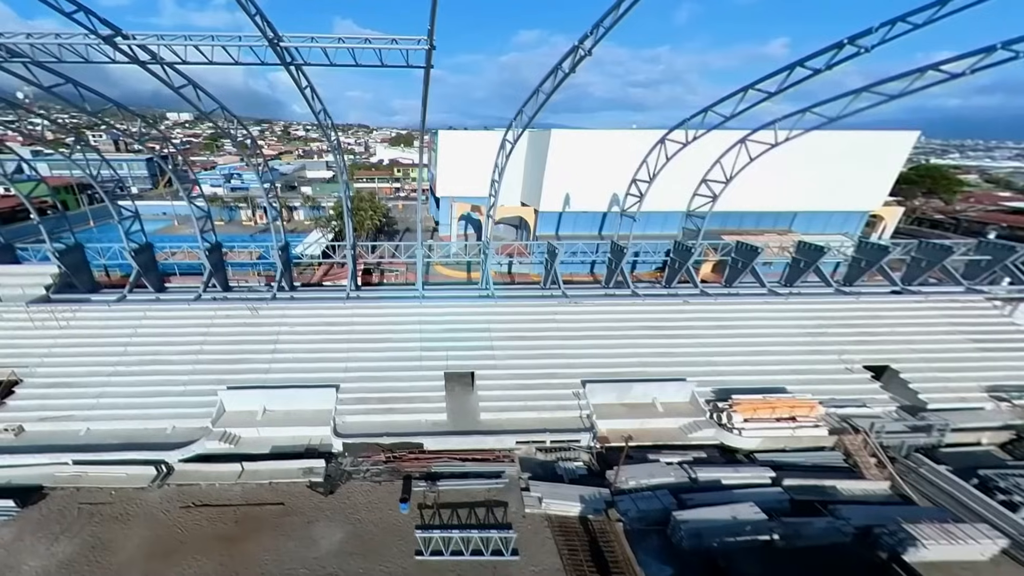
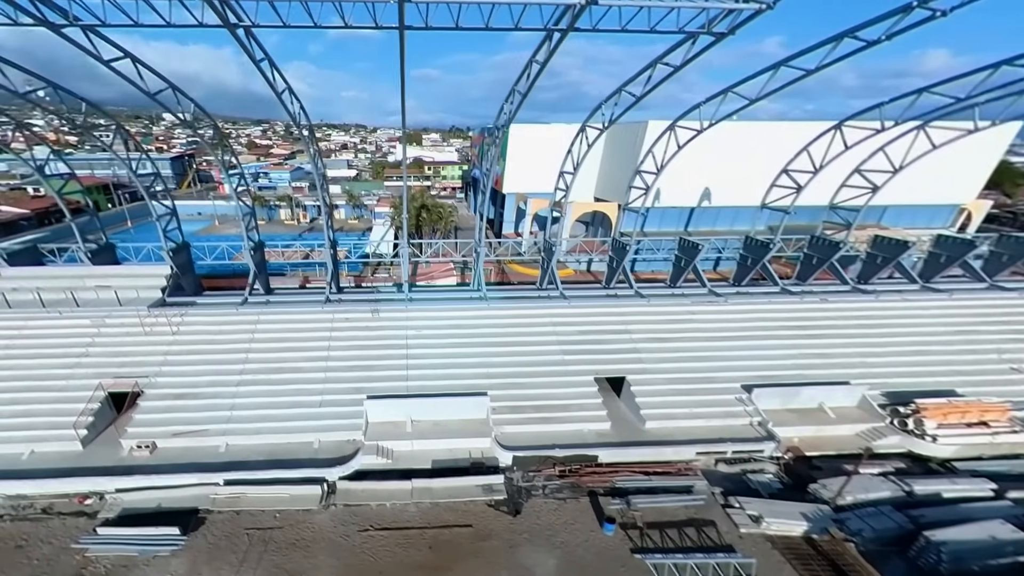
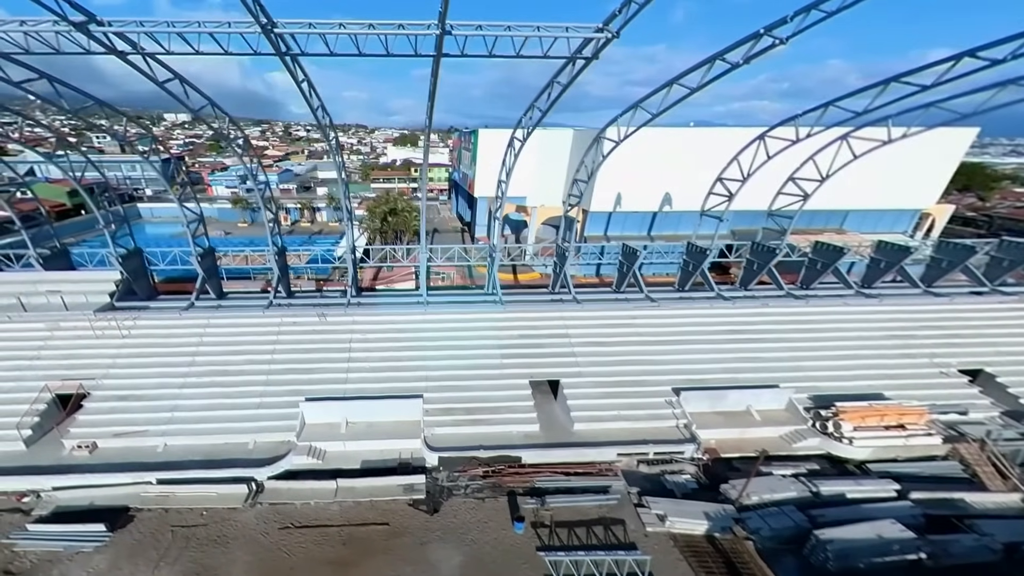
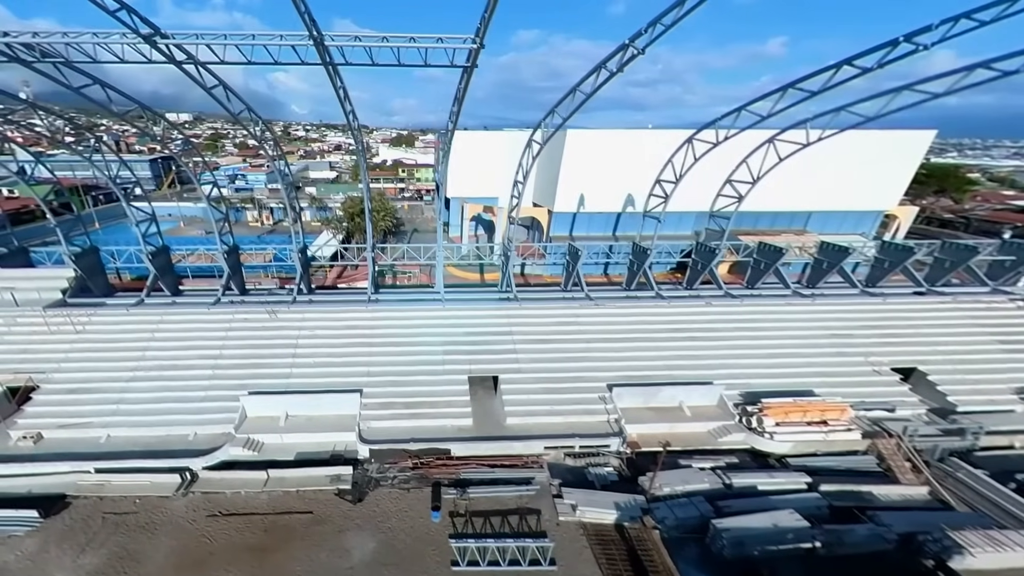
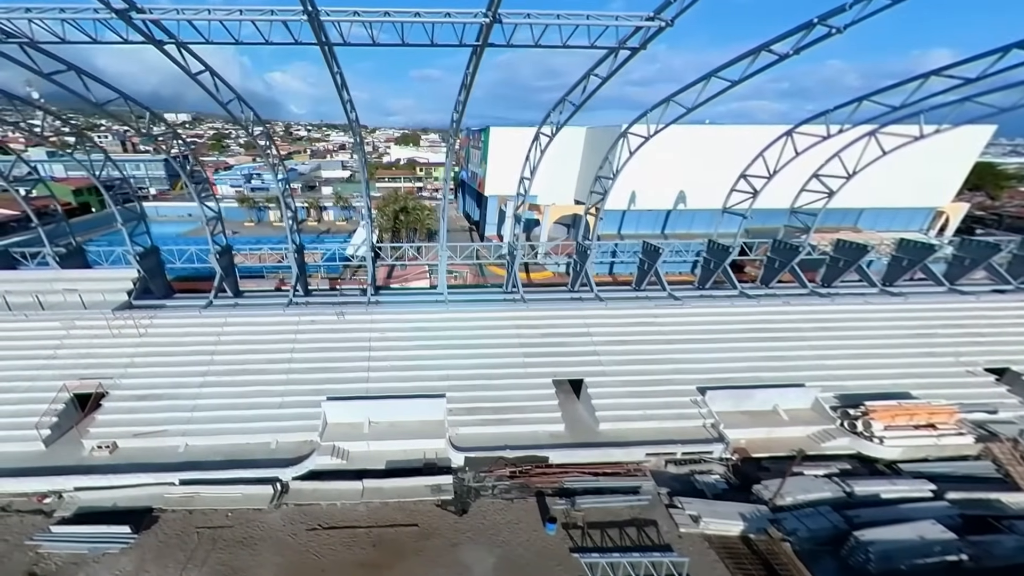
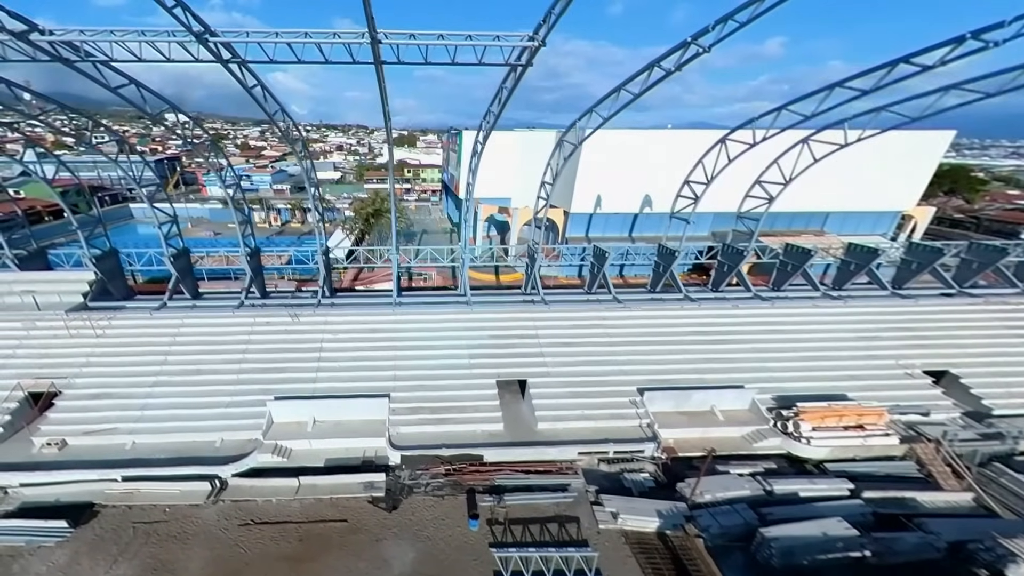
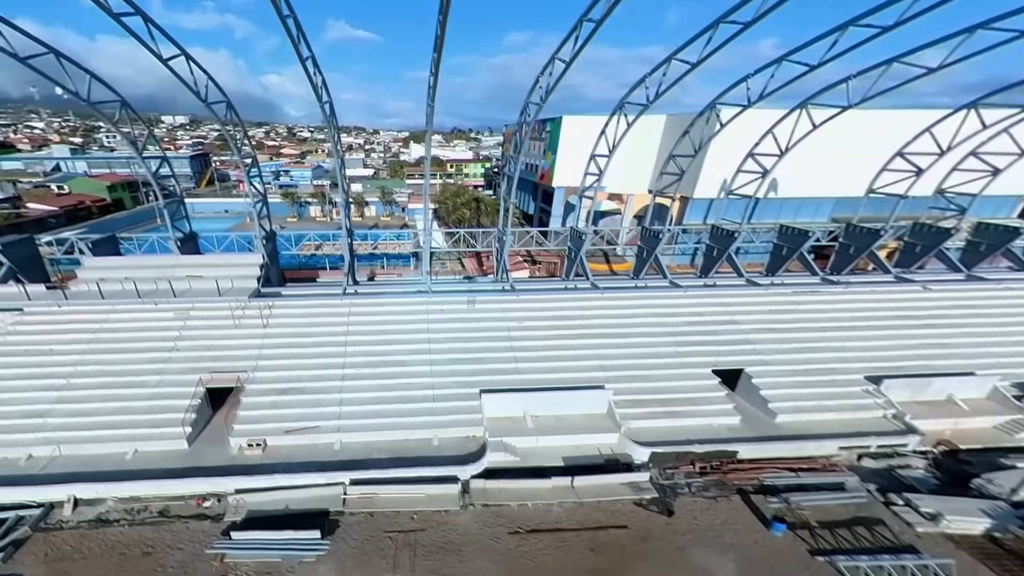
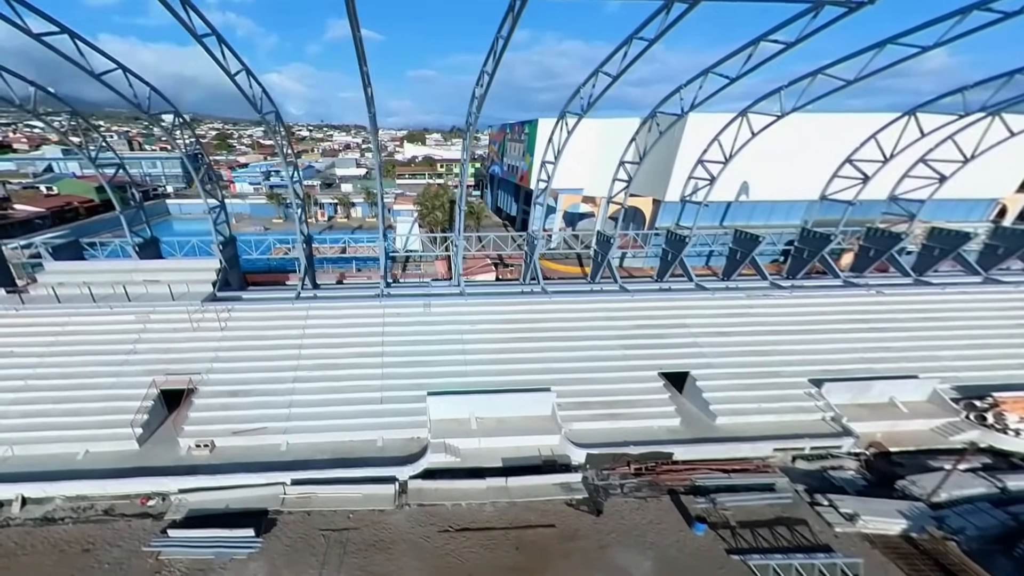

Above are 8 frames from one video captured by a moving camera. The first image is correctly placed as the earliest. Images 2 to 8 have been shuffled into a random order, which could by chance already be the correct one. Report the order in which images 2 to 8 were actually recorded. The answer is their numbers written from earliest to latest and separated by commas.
4, 6, 3, 5, 2, 8, 7
